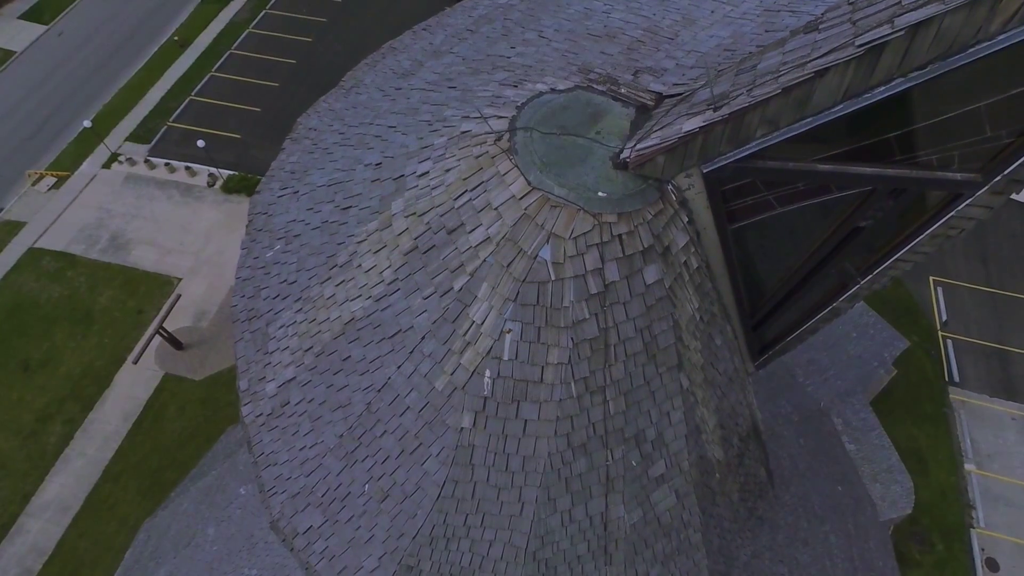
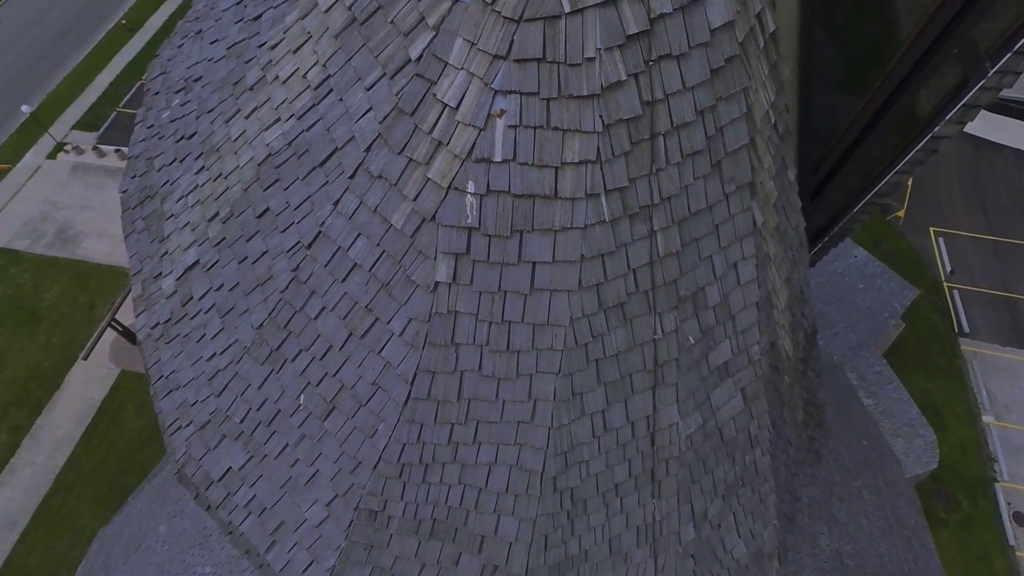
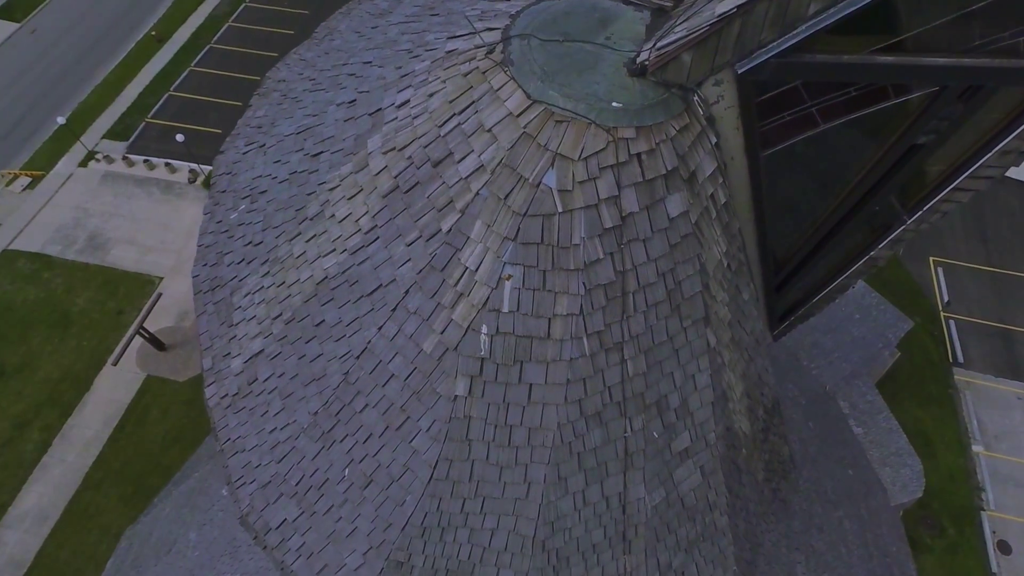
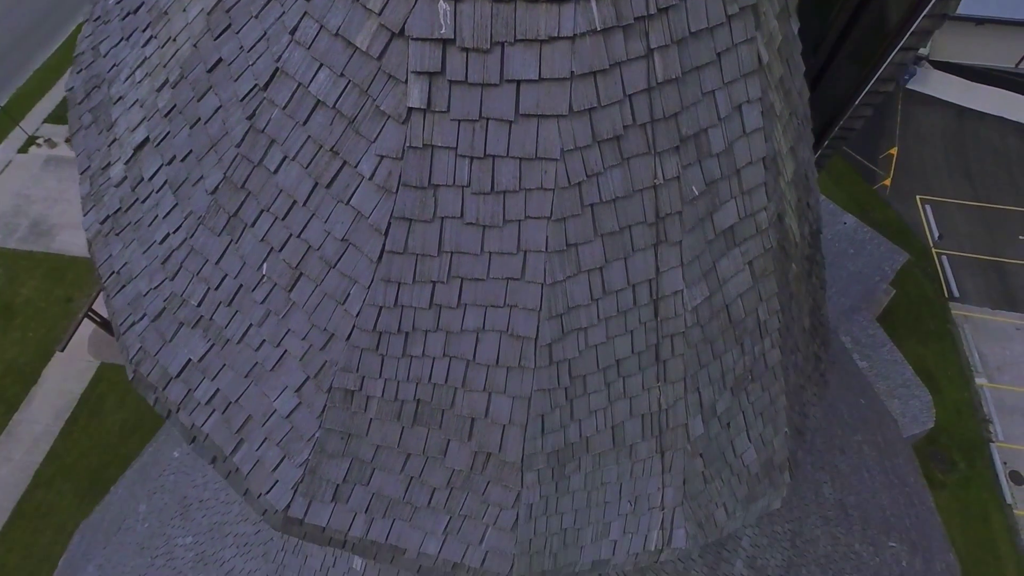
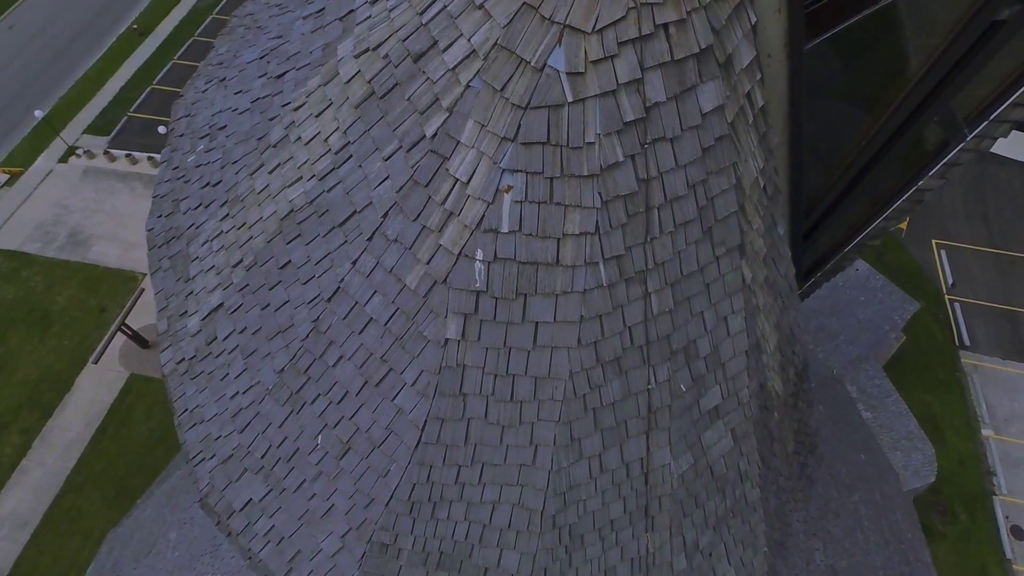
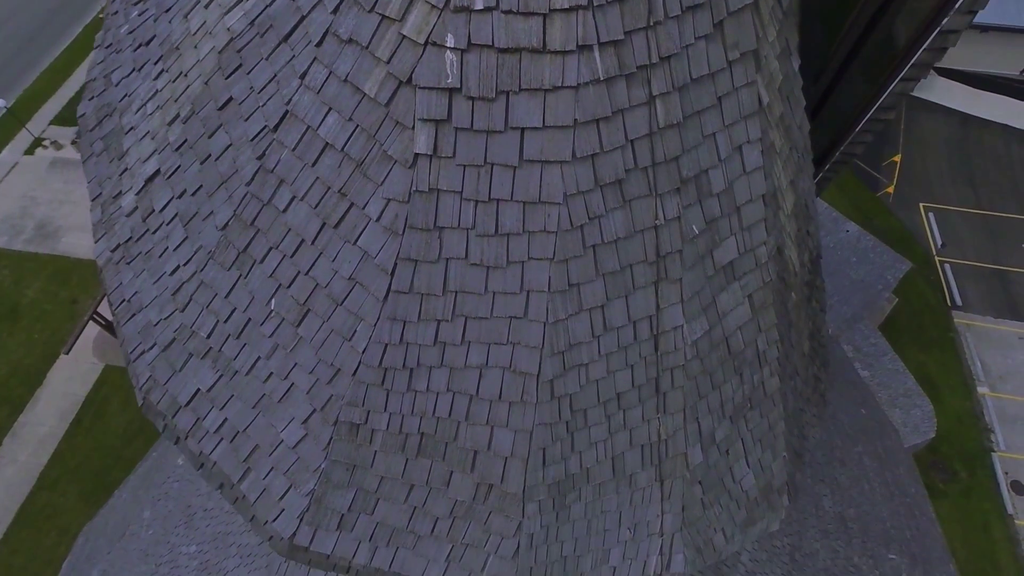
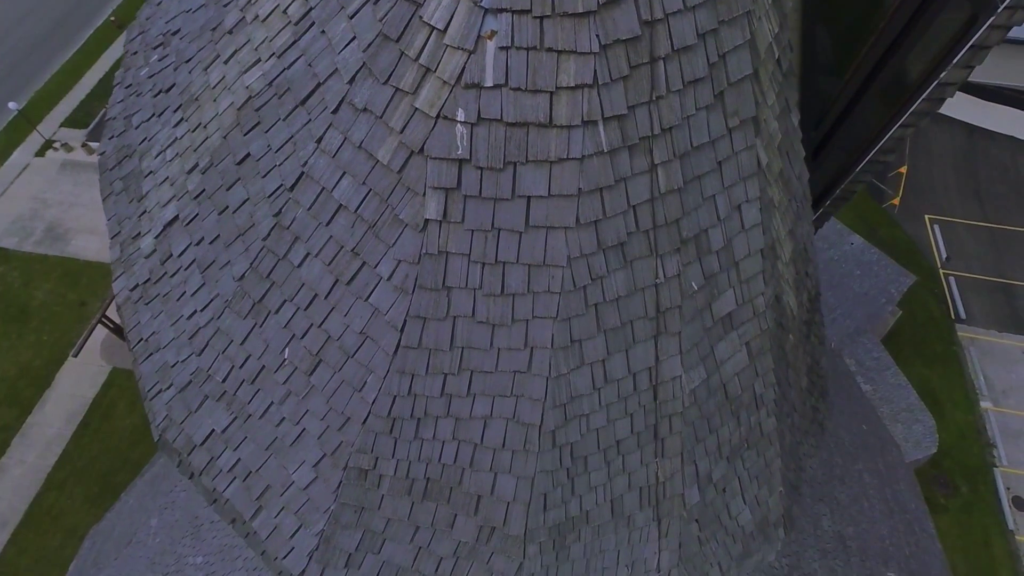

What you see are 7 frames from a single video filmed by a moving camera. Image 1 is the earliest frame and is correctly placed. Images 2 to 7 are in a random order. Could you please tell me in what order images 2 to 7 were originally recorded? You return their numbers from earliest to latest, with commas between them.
3, 5, 2, 7, 6, 4
